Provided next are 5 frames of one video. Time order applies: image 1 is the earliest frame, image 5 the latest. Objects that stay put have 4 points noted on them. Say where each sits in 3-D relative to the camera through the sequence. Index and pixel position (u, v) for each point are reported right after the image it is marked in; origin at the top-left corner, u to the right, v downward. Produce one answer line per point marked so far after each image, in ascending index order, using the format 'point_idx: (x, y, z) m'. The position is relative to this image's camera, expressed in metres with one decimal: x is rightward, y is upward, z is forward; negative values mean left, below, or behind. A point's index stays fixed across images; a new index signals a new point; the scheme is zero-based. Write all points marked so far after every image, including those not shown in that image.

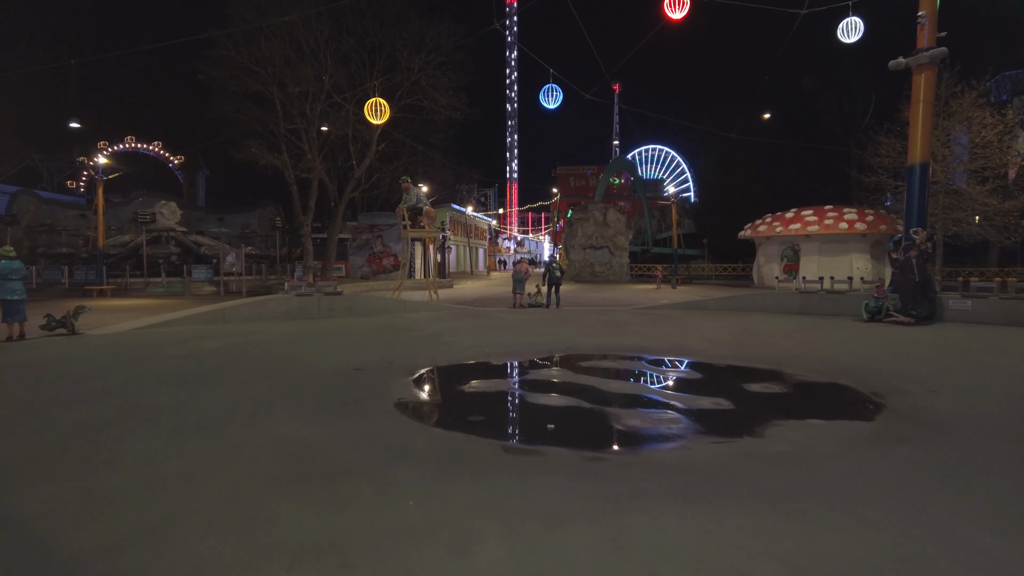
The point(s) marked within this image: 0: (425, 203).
0: (-2.3, +2.3, +17.4) m
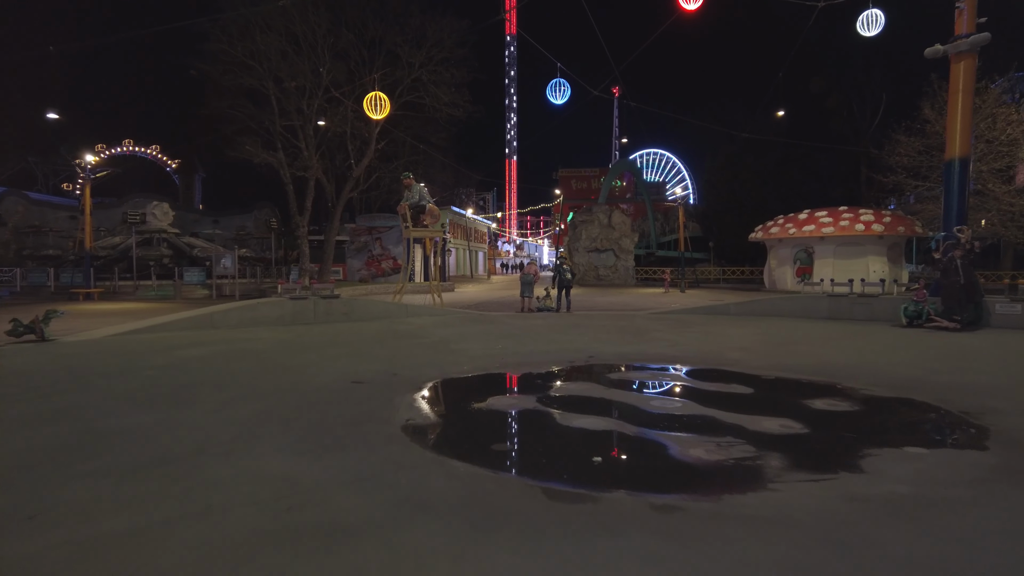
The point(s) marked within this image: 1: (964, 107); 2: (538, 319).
0: (-2.1, +2.2, +16.4) m
1: (+9.2, +3.7, +13.2) m
2: (+0.6, -0.7, +14.3) m
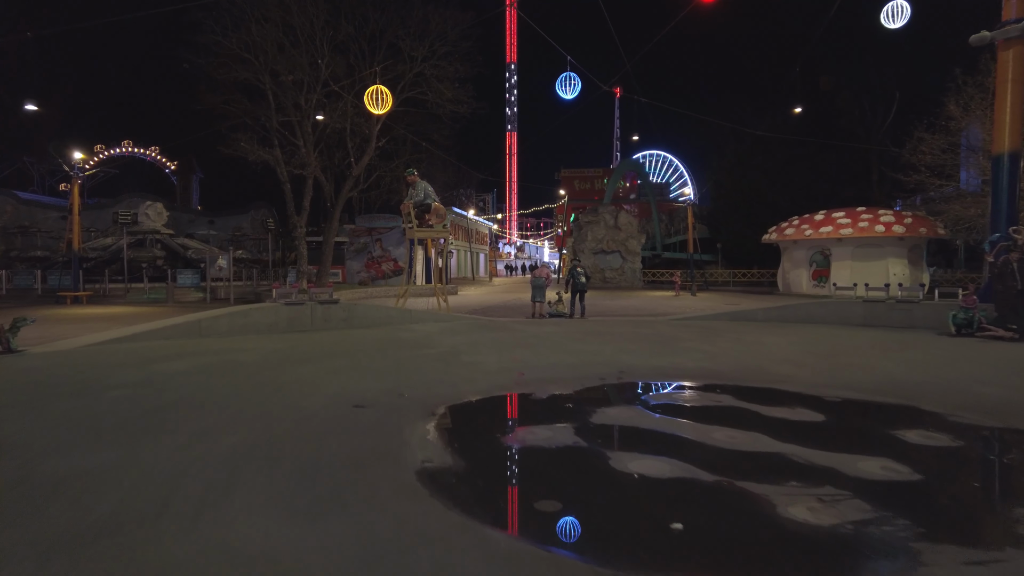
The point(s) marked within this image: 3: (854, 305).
0: (-1.9, +2.1, +15.5) m
1: (+9.5, +3.6, +12.2) m
2: (+0.8, -0.8, +13.3) m
3: (+7.1, -0.4, +13.4) m
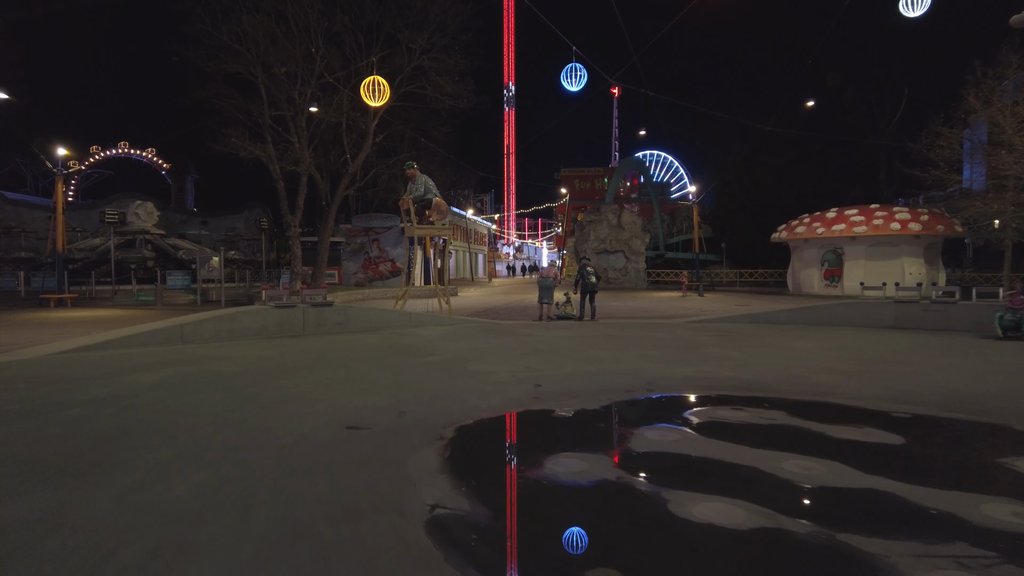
0: (-1.8, +2.1, +14.6) m
1: (+9.6, +3.6, +11.4) m
2: (+1.0, -0.8, +12.4) m
3: (+7.3, -0.4, +12.6) m
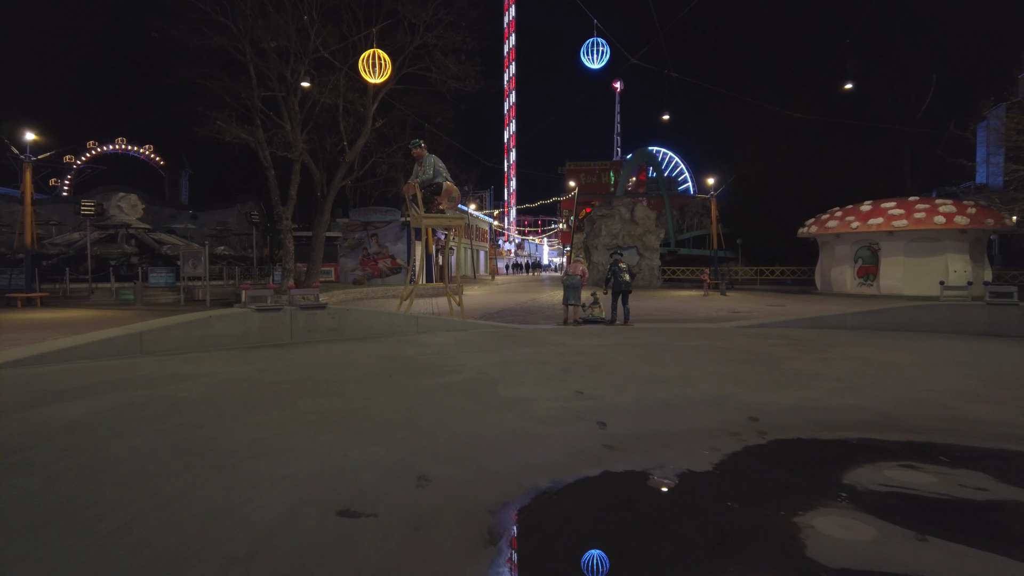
0: (-1.4, +2.1, +12.7) m
1: (+10.1, +3.6, +9.5) m
2: (+1.4, -0.8, +10.5) m
3: (+7.7, -0.4, +10.7) m
